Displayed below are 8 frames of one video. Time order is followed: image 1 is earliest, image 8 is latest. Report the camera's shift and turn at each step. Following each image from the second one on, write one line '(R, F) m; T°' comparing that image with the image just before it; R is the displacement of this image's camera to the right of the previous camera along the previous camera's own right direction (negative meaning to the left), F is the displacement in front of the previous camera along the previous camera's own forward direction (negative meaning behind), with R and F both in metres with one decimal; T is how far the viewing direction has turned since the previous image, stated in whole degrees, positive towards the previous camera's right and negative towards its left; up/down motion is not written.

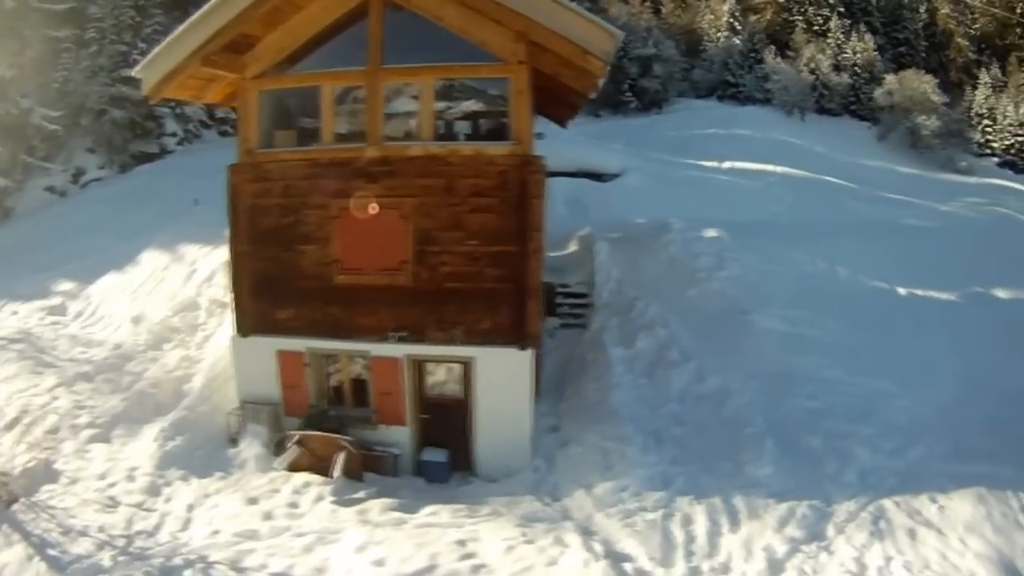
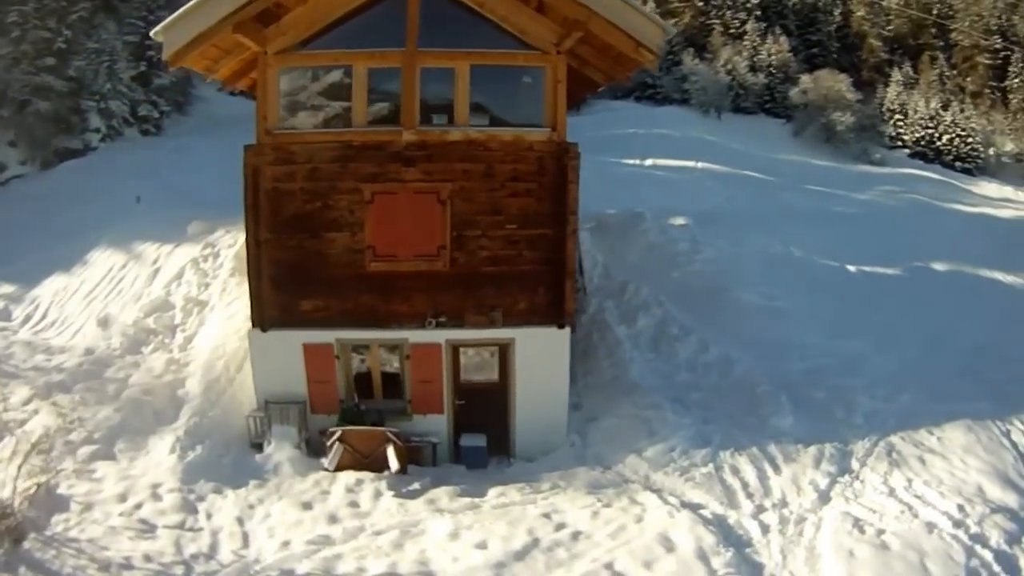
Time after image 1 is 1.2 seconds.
(-2.4, -0.1) m; +11°
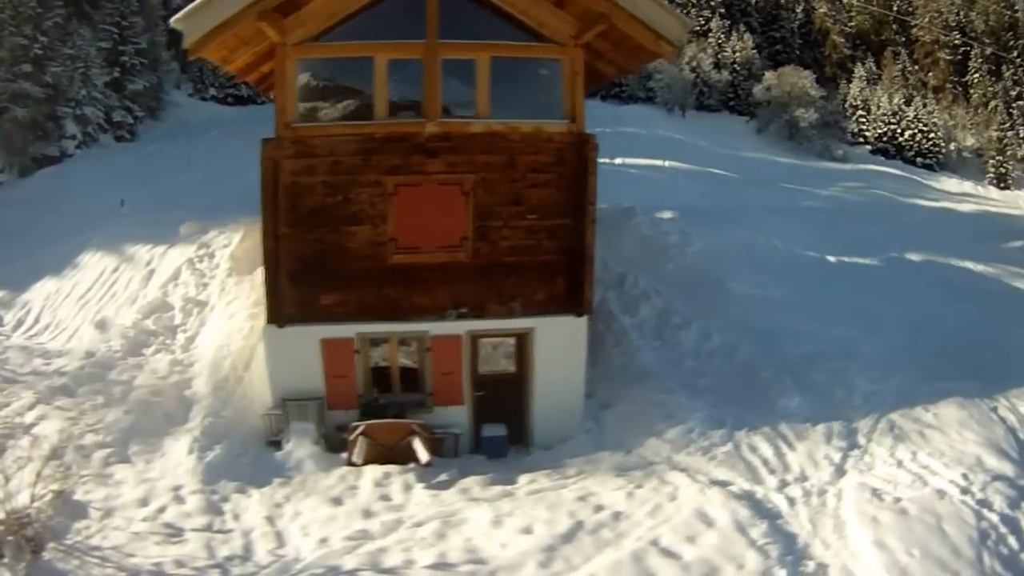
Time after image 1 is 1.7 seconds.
(-1.0, -0.2) m; +4°
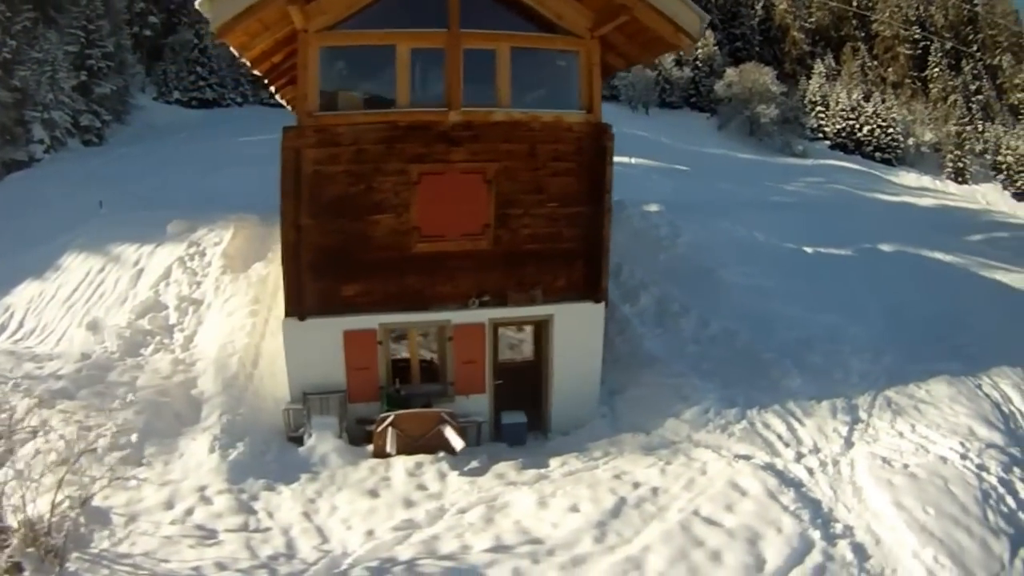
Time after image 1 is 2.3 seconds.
(-1.2, -0.1) m; +5°
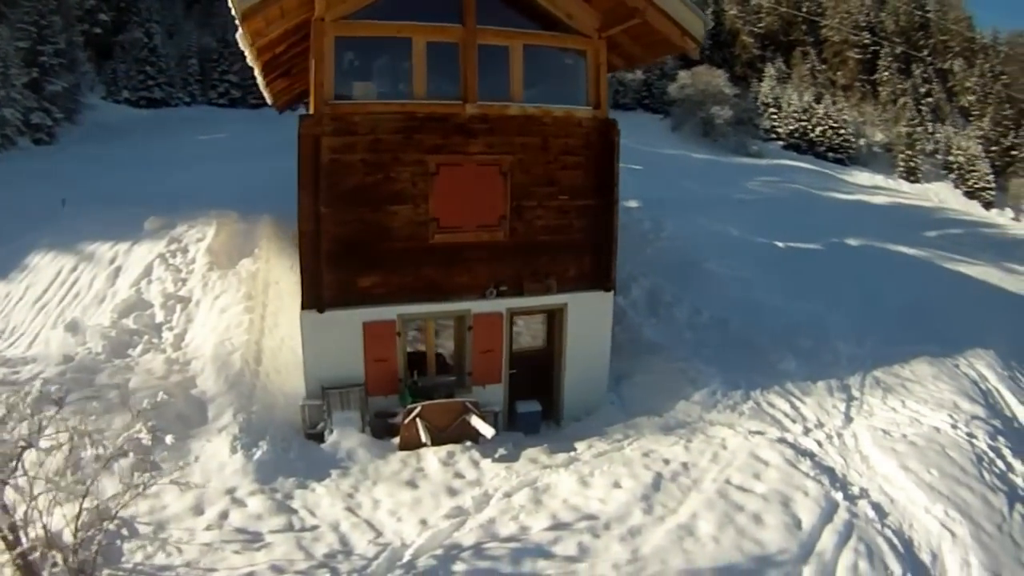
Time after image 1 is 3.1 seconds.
(-1.3, 0.0) m; +6°
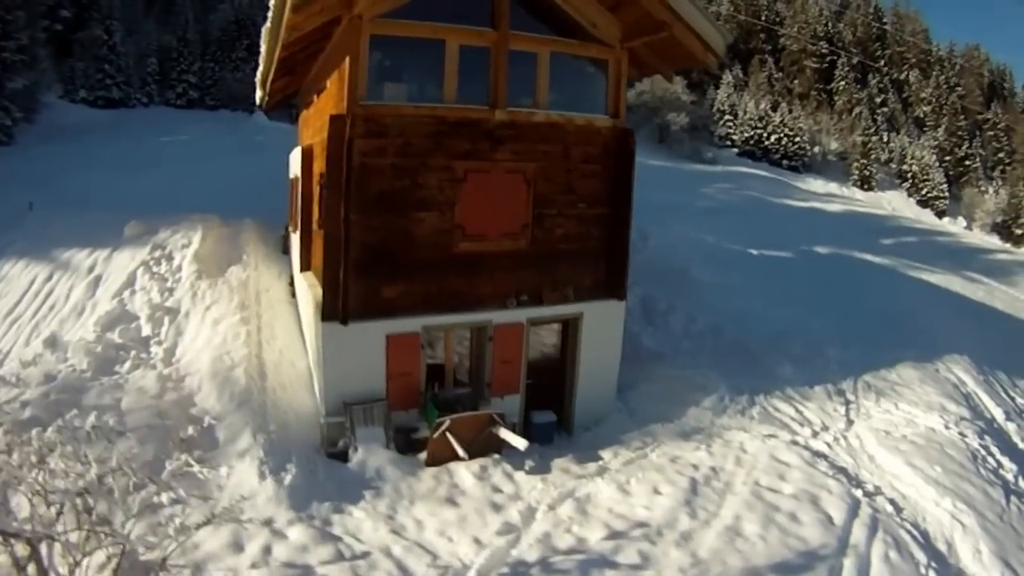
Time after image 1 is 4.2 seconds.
(-1.4, +0.1) m; +6°
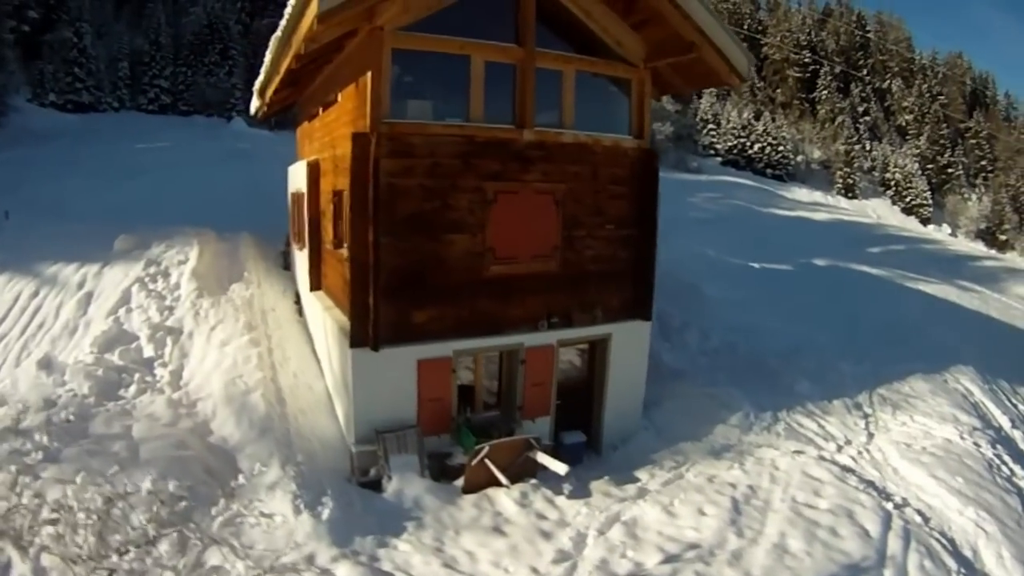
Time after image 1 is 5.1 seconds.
(-1.1, +0.3) m; +4°
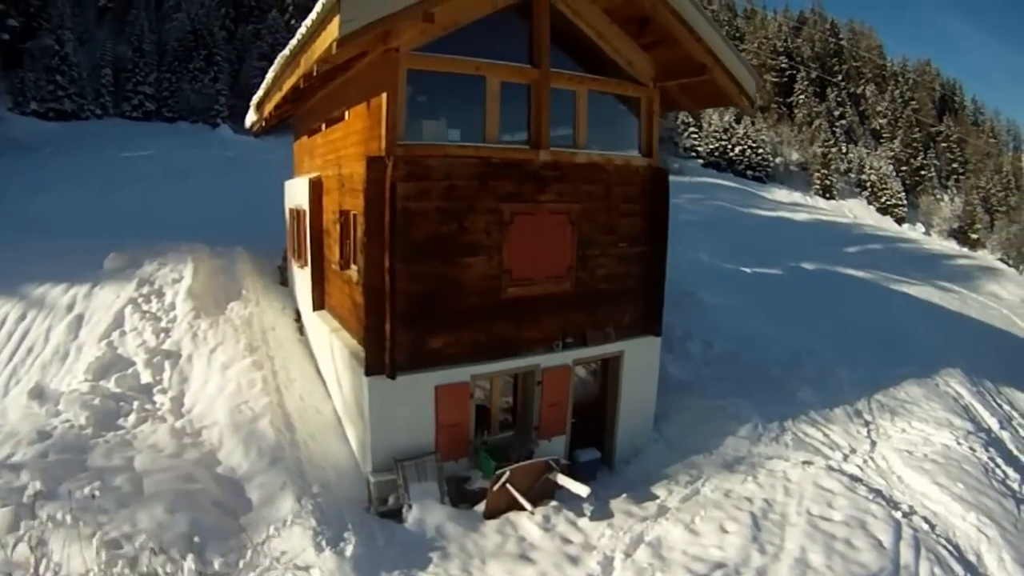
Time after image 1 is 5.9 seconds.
(-0.7, +0.1) m; +3°
